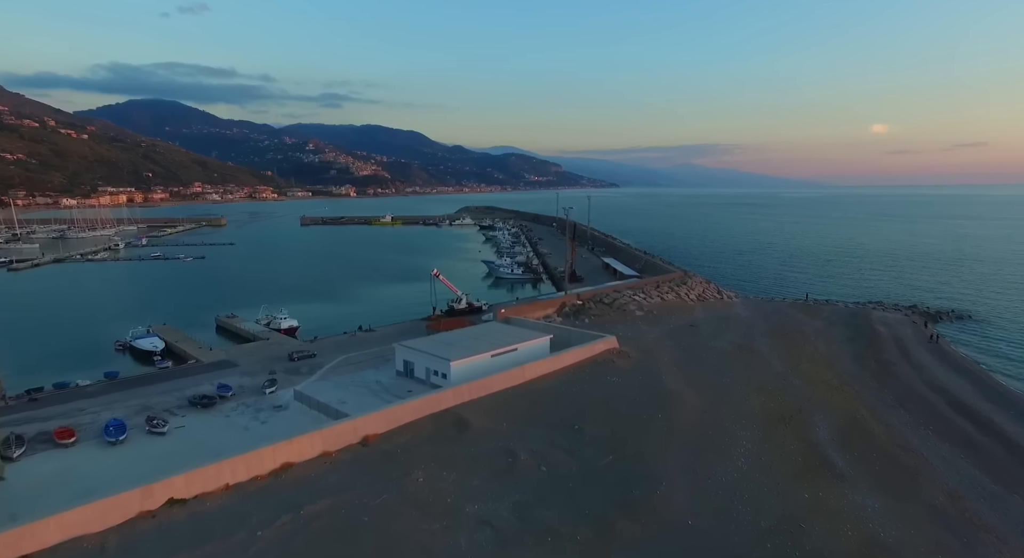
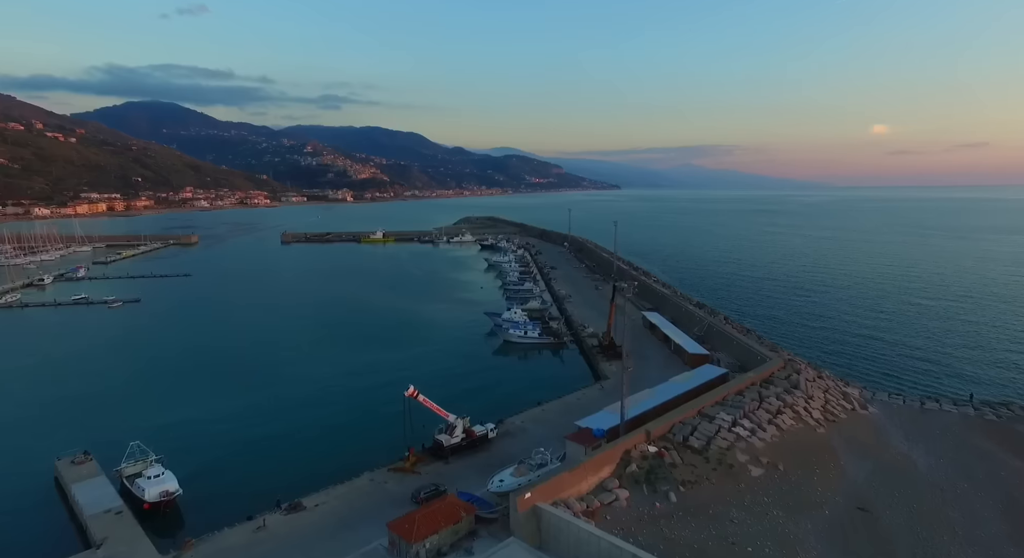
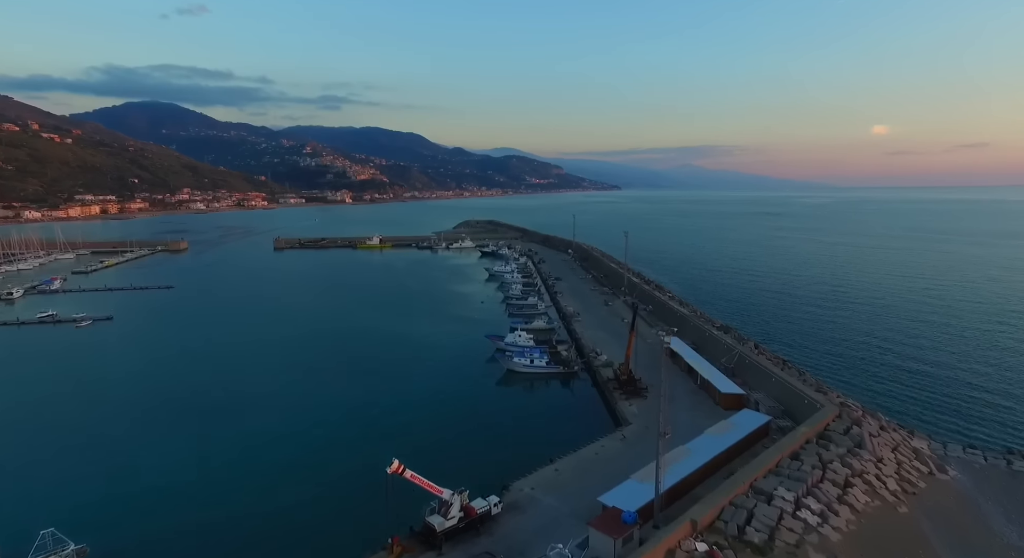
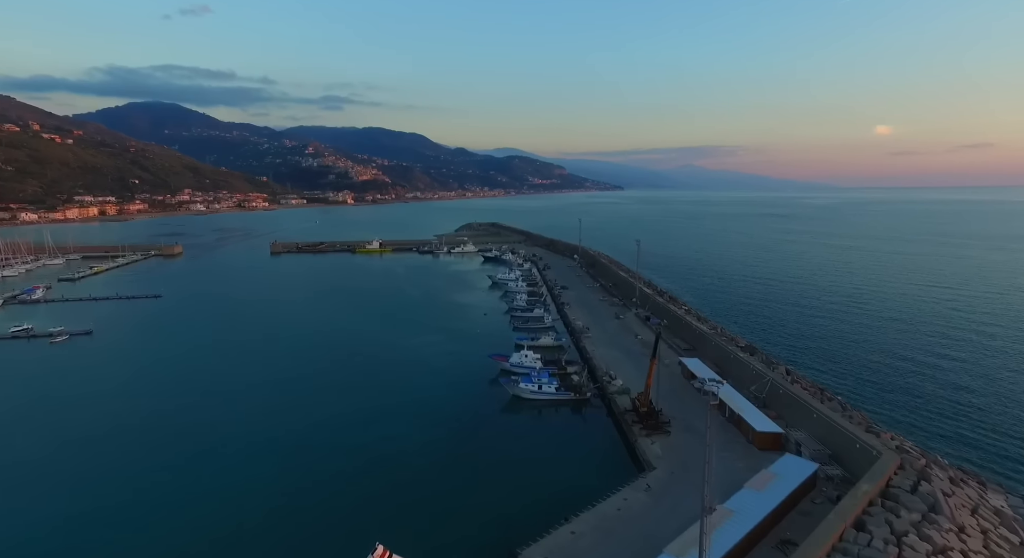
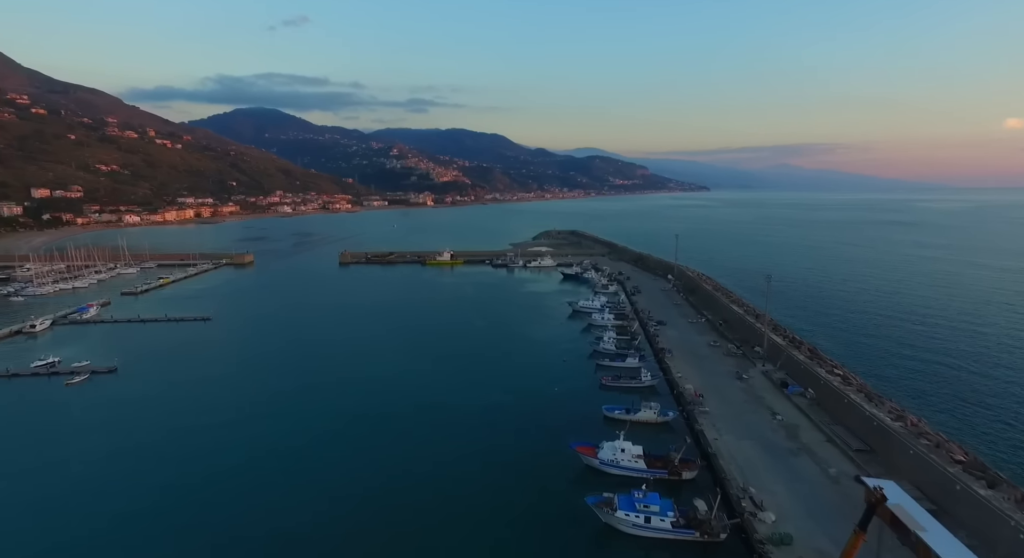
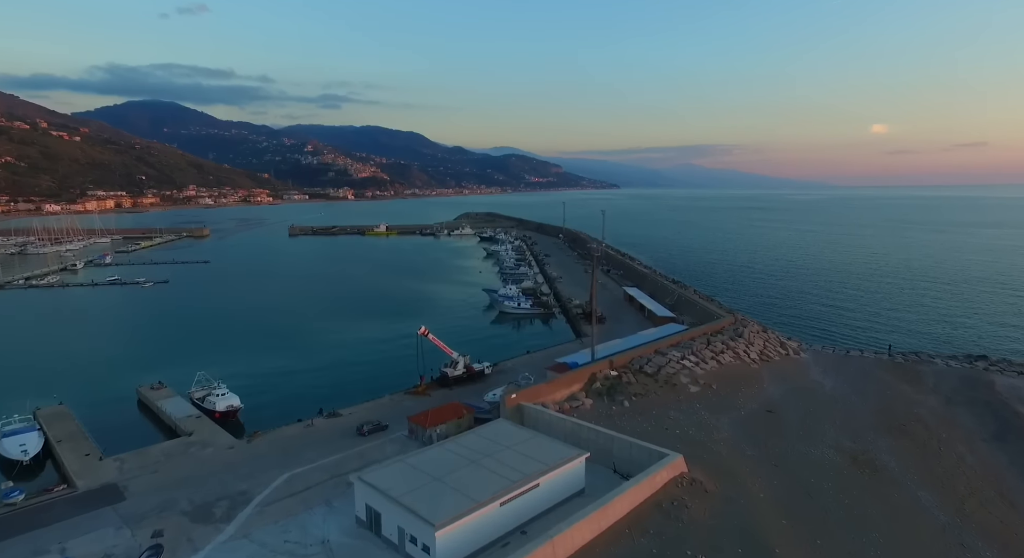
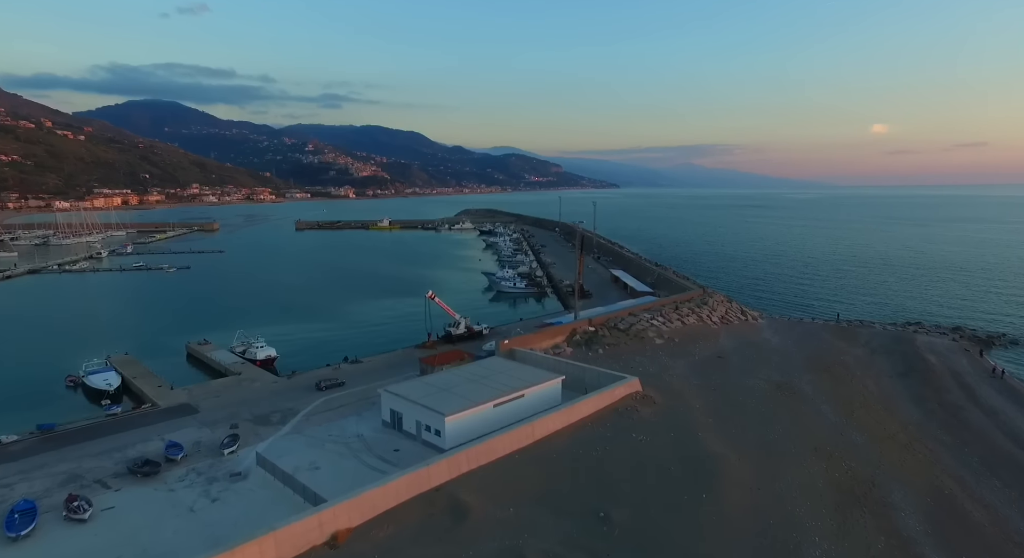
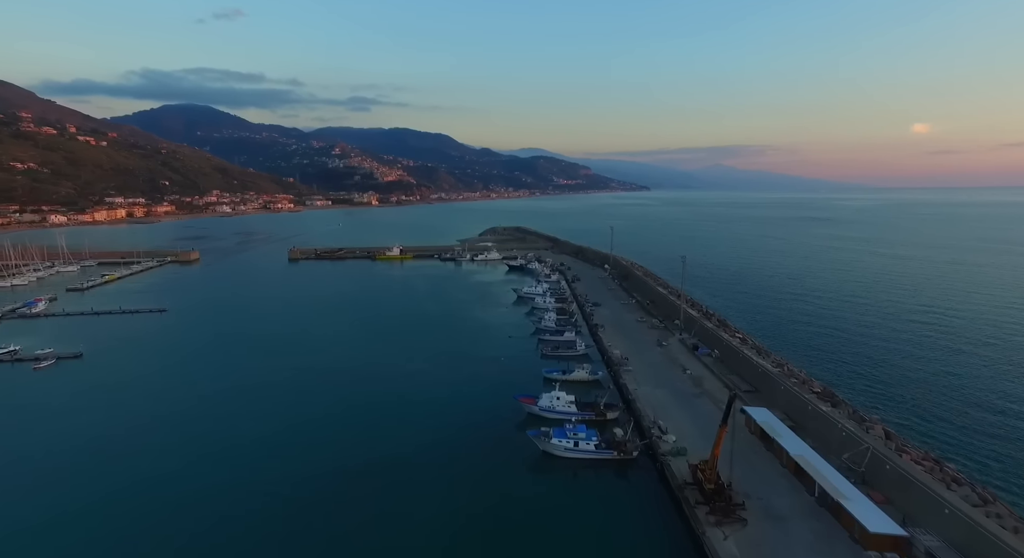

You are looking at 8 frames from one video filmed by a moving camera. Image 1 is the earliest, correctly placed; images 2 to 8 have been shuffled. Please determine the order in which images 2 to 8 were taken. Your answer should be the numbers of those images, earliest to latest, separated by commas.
7, 6, 2, 3, 4, 8, 5
